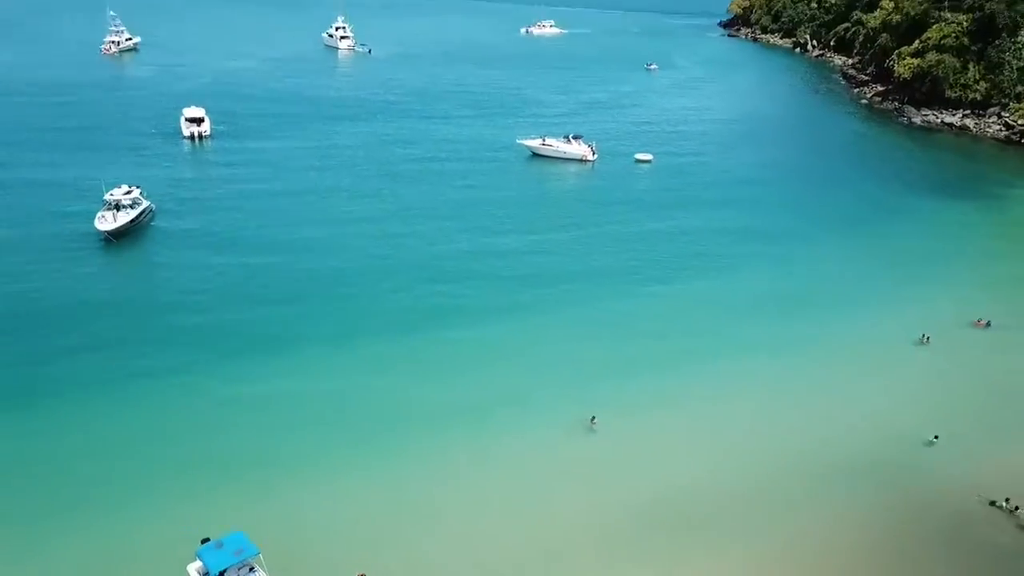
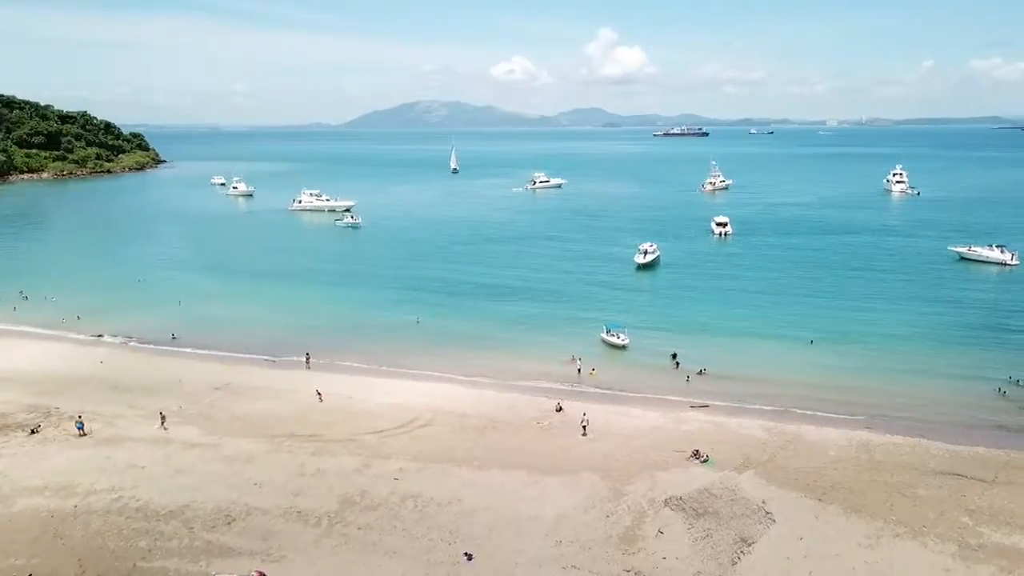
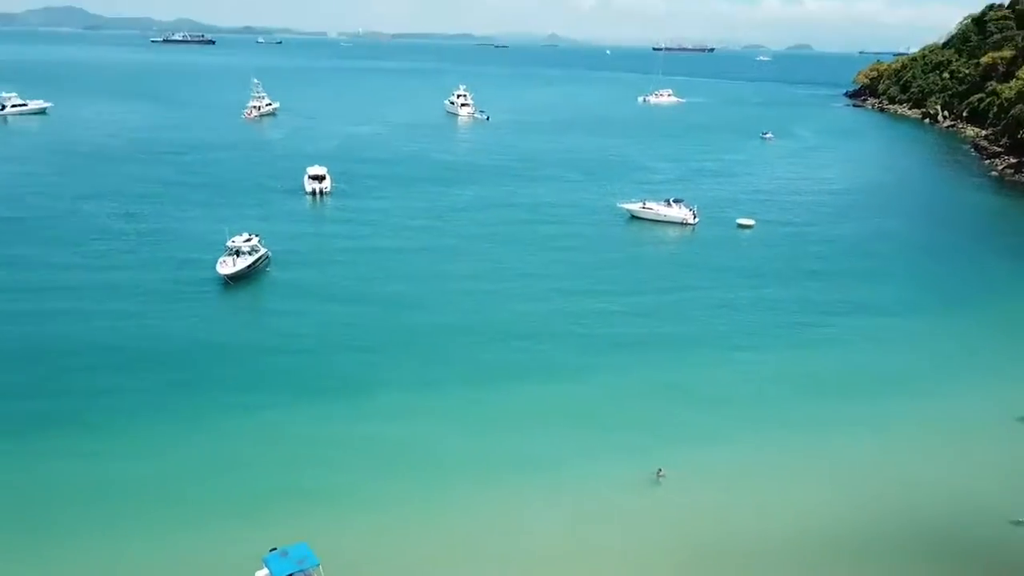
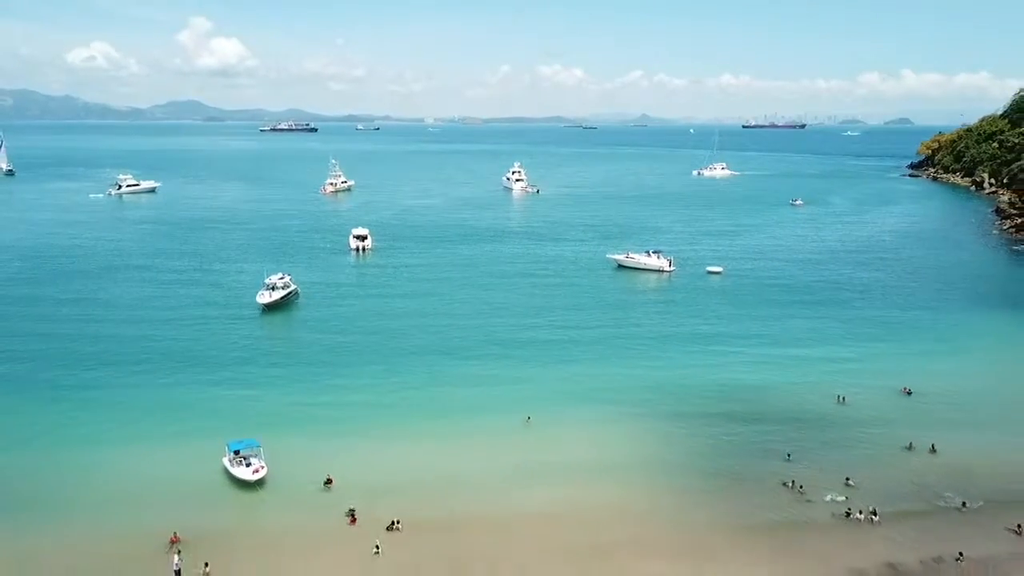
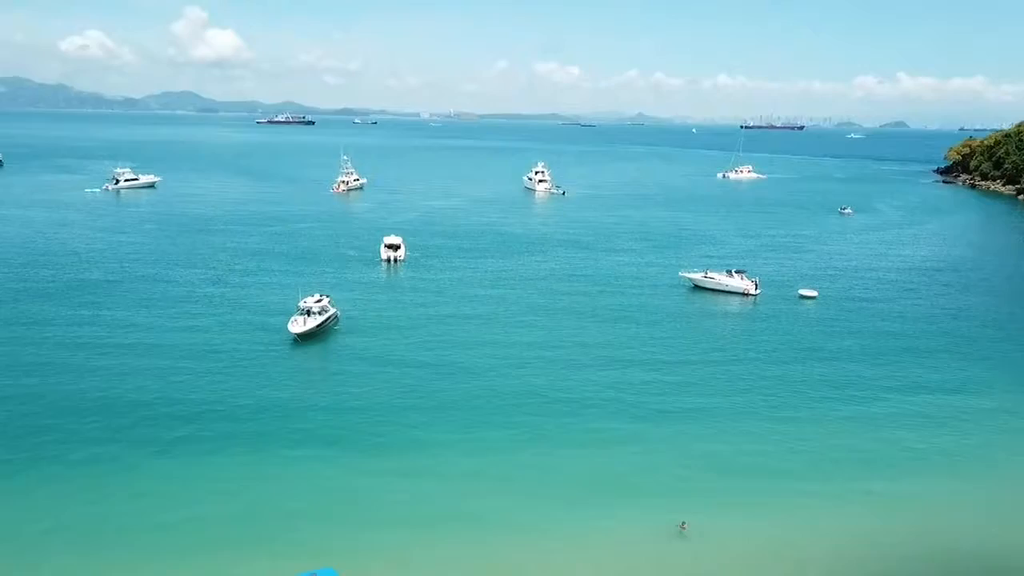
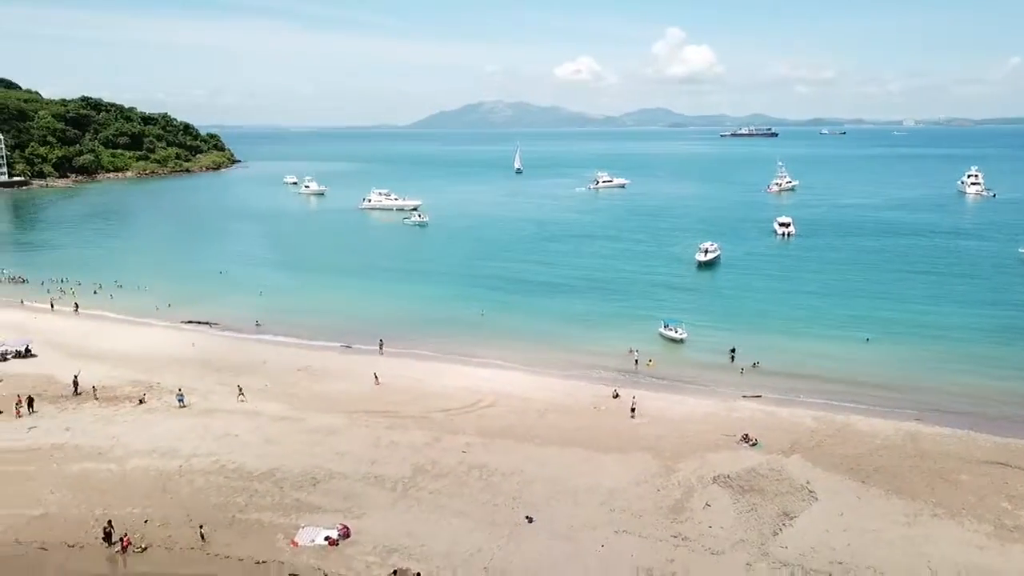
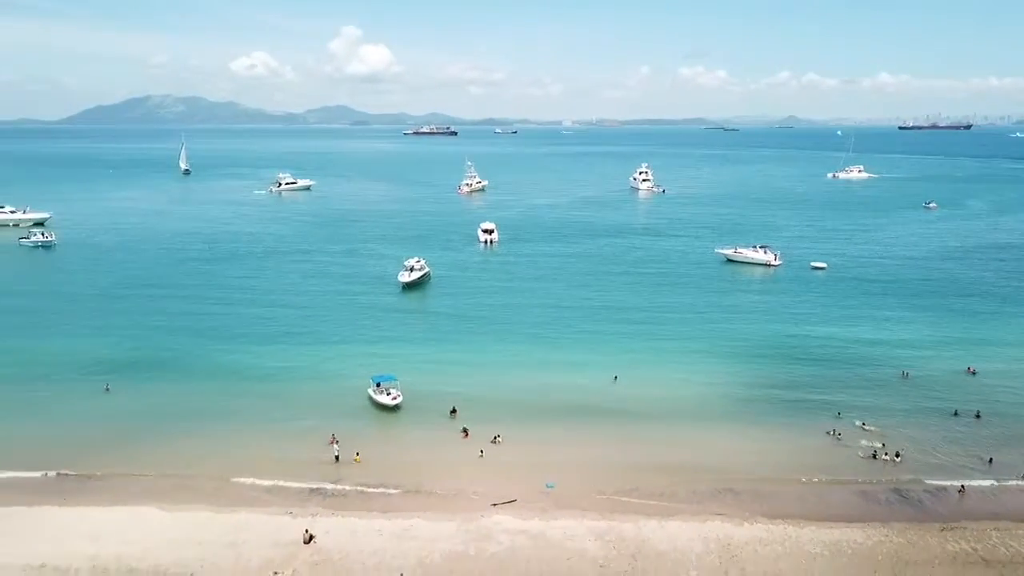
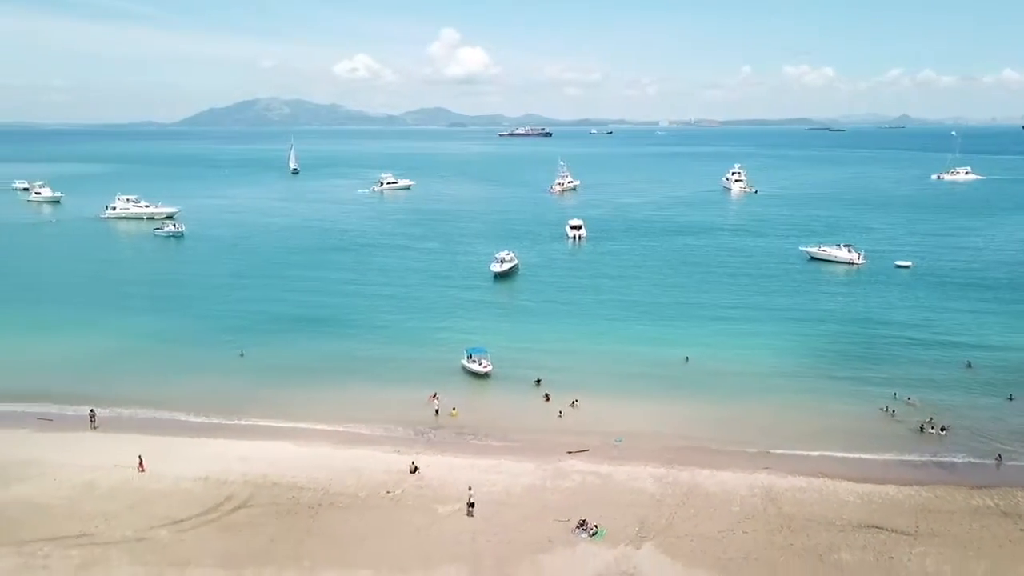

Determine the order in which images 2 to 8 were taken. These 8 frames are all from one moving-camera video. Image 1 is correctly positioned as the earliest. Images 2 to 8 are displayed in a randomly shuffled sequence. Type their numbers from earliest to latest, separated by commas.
3, 5, 4, 7, 8, 2, 6
